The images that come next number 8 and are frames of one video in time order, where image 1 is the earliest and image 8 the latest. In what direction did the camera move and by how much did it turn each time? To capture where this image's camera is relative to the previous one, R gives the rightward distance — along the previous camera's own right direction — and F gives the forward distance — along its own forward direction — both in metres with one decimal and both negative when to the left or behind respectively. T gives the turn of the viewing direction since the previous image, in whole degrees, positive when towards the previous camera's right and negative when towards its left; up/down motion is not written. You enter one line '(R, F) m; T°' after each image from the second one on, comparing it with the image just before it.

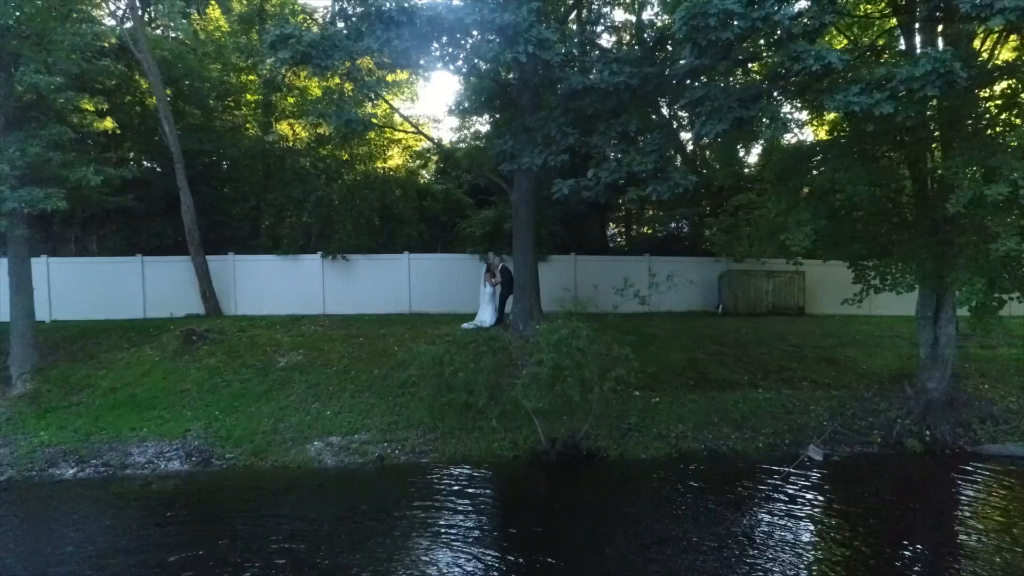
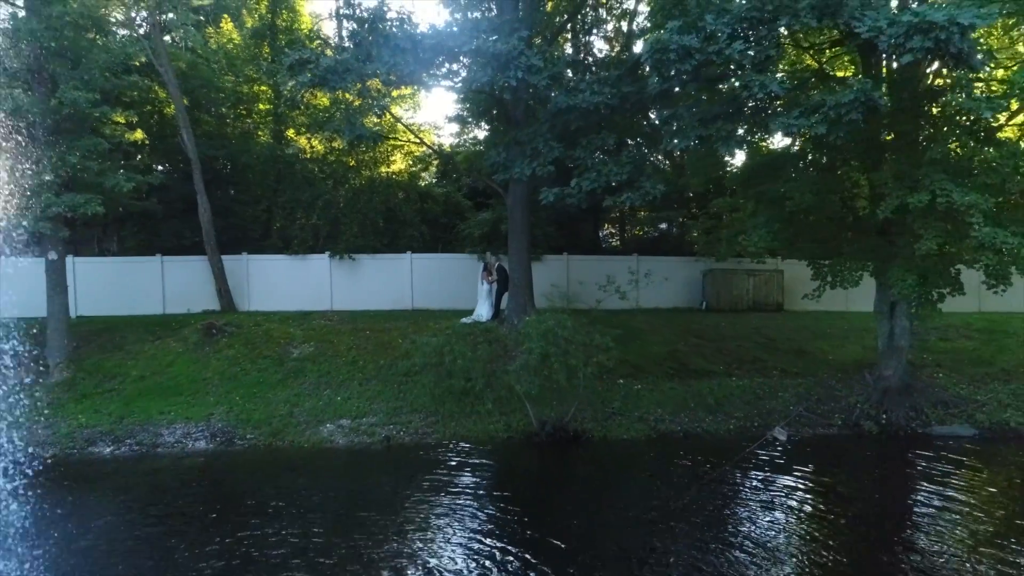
(+0.1, -1.4) m; 0°
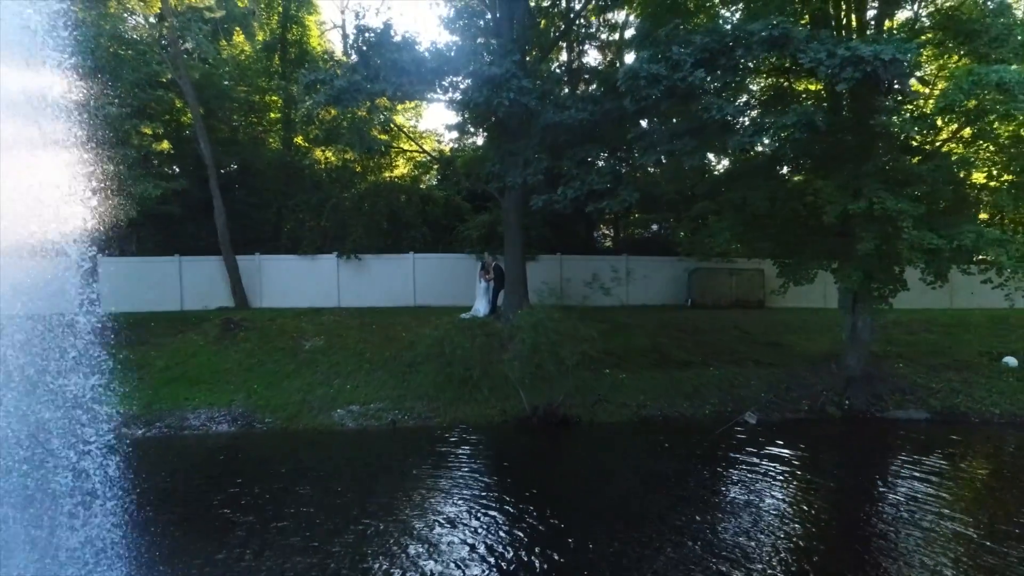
(+0.1, -1.5) m; 0°
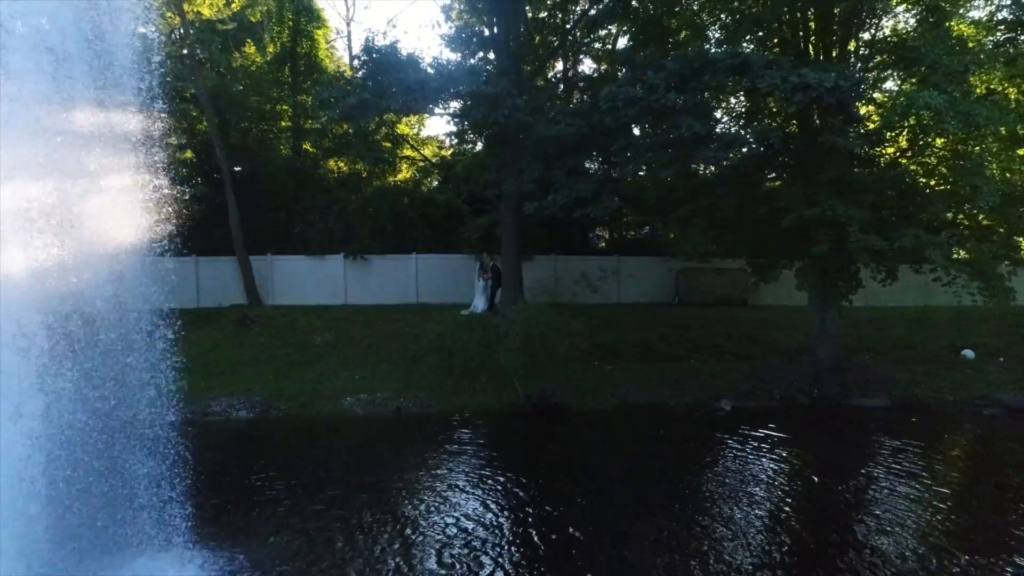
(+0.1, -1.5) m; 0°
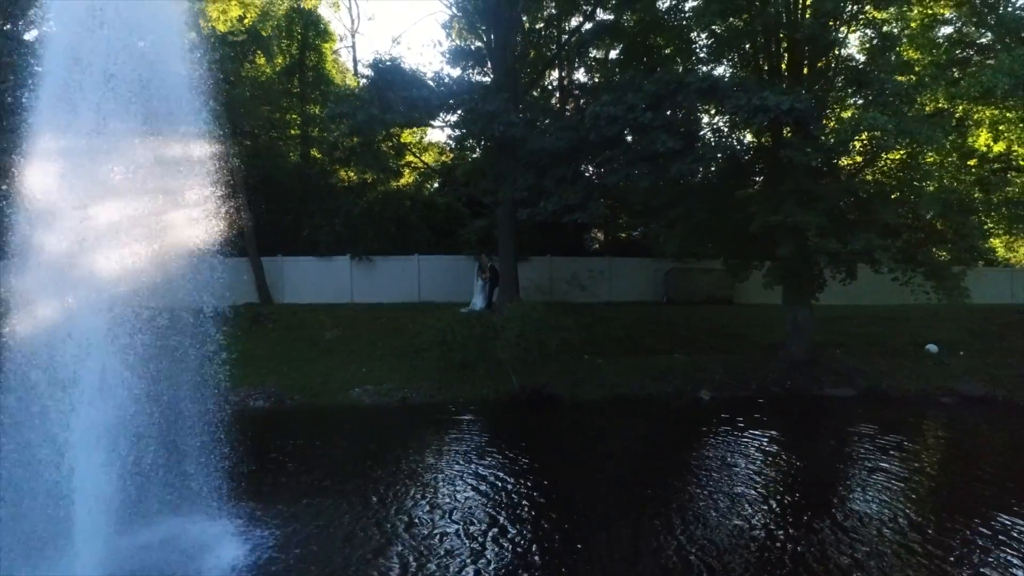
(+0.1, -1.5) m; 0°
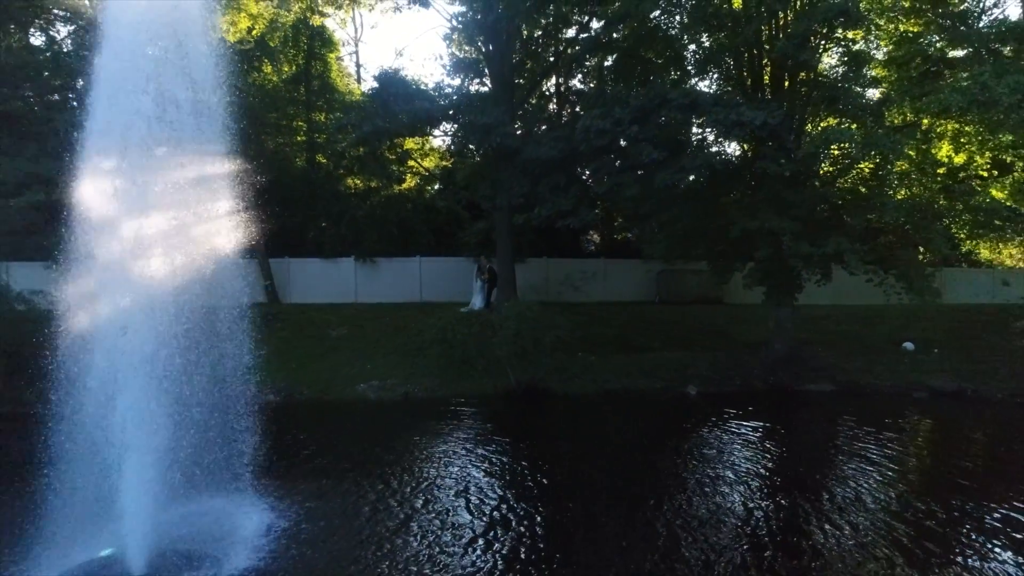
(0.0, -1.1) m; 0°
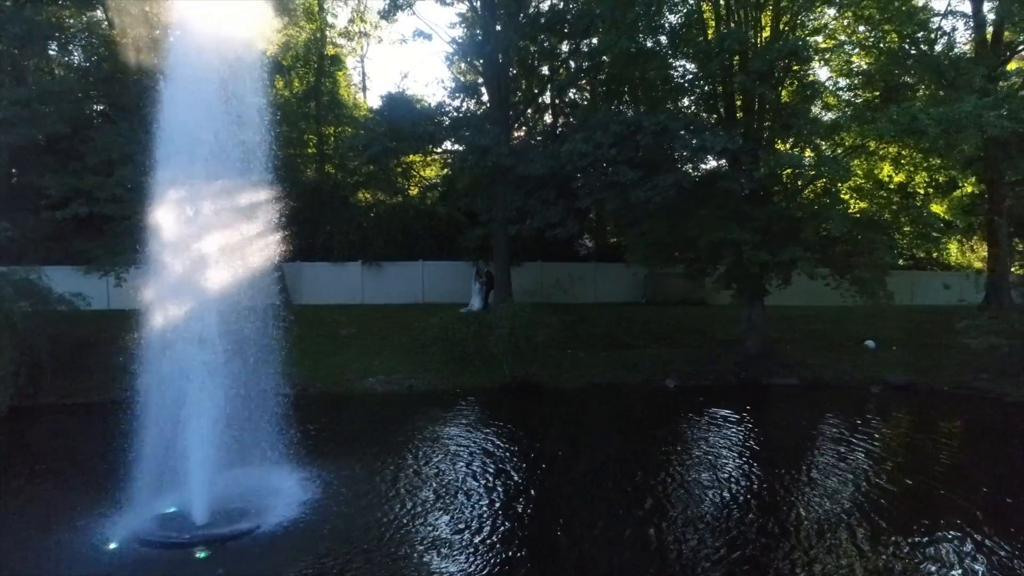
(+0.1, -2.1) m; 0°
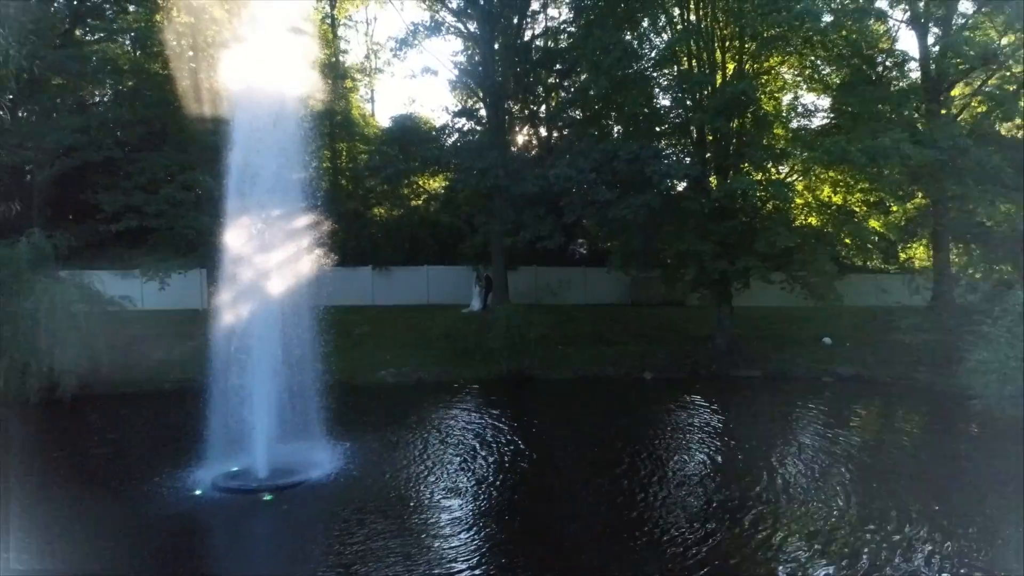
(+0.1, -3.0) m; 0°
